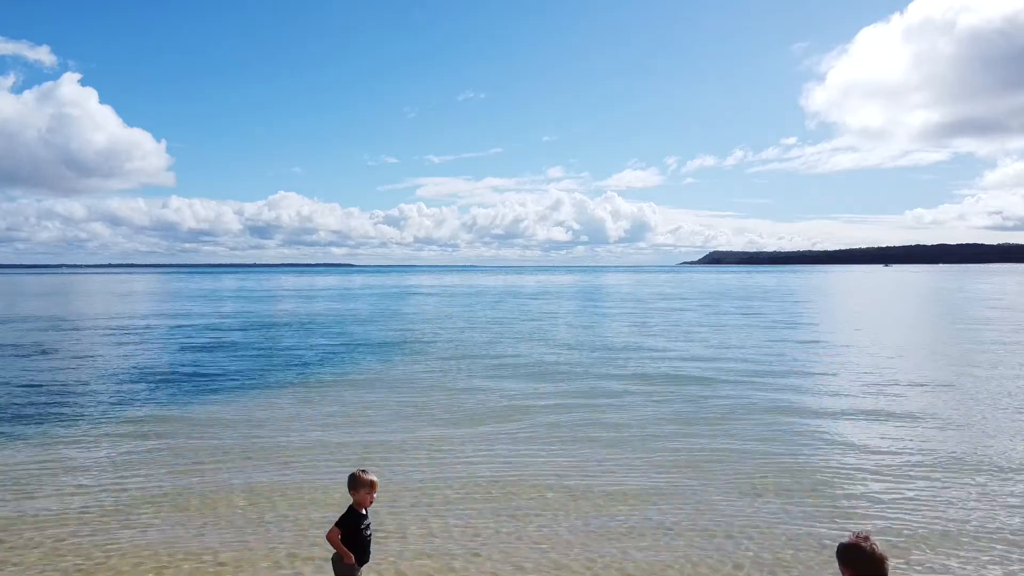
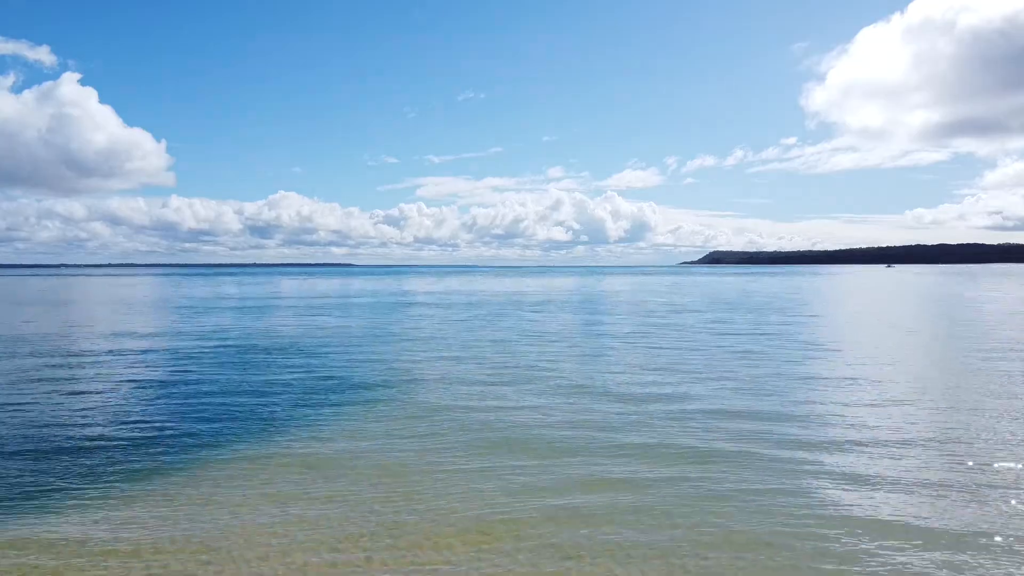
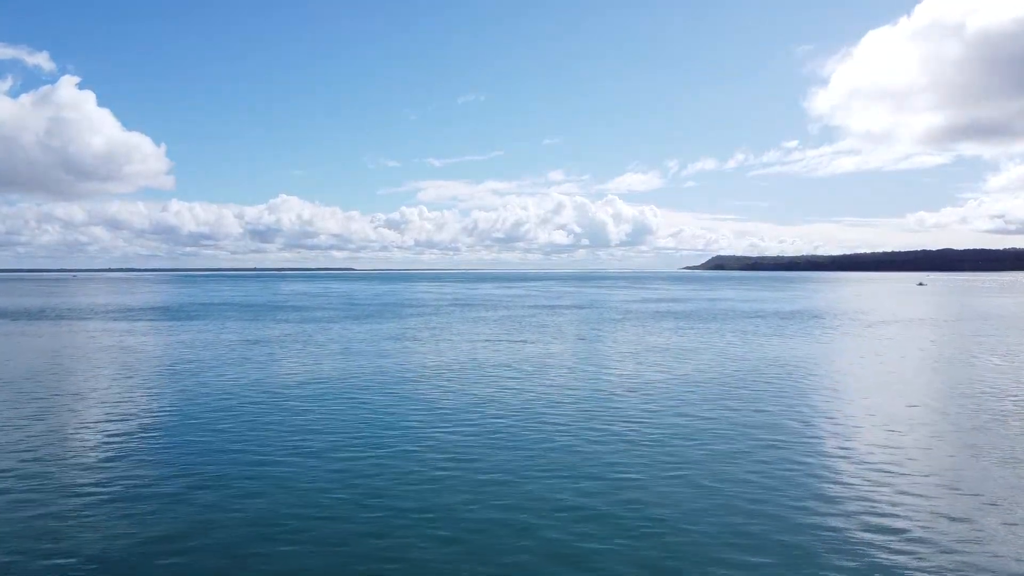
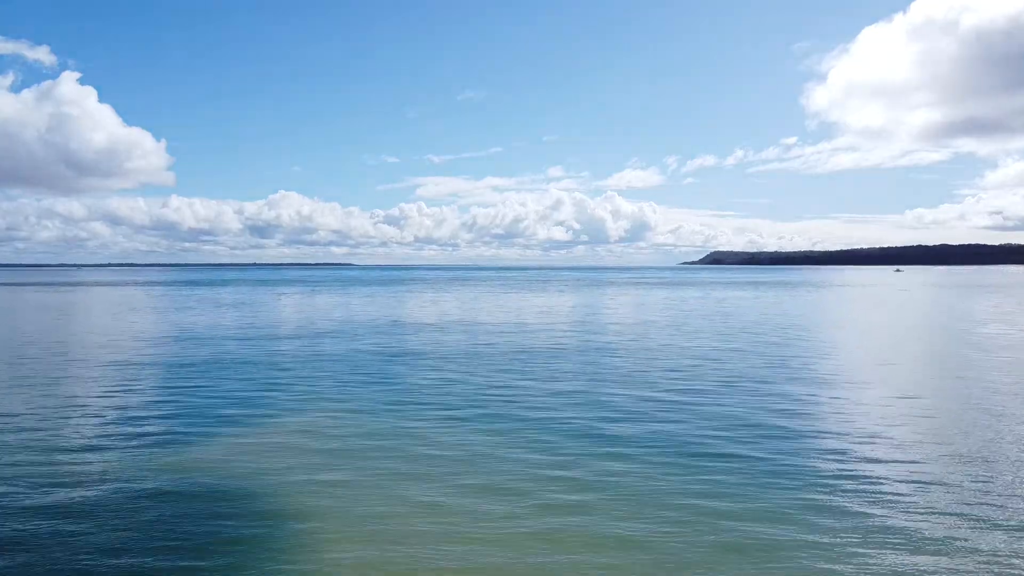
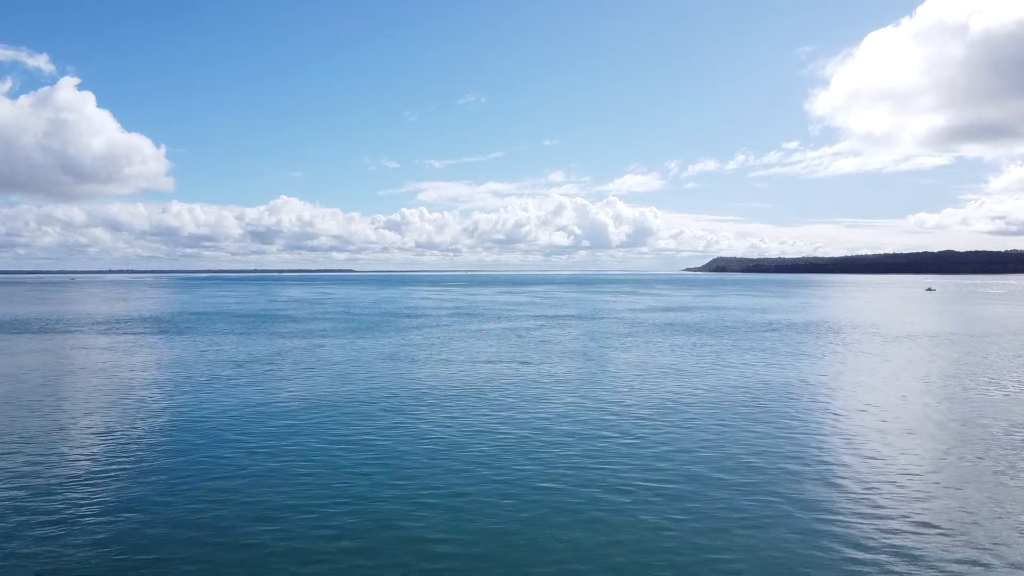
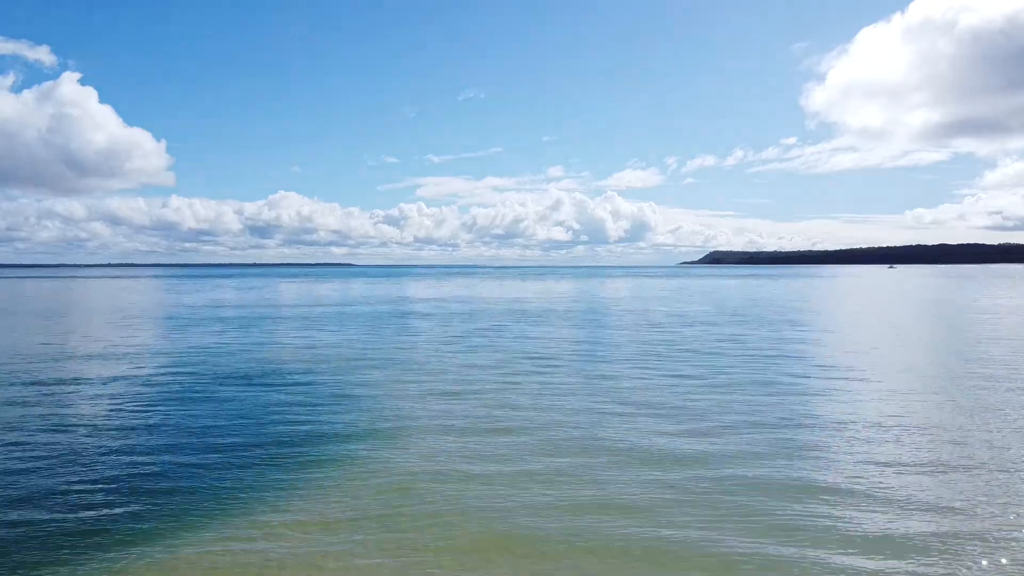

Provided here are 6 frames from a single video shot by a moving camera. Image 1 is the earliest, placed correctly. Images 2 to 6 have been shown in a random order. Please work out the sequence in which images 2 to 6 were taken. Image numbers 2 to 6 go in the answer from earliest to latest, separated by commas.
2, 6, 4, 3, 5
